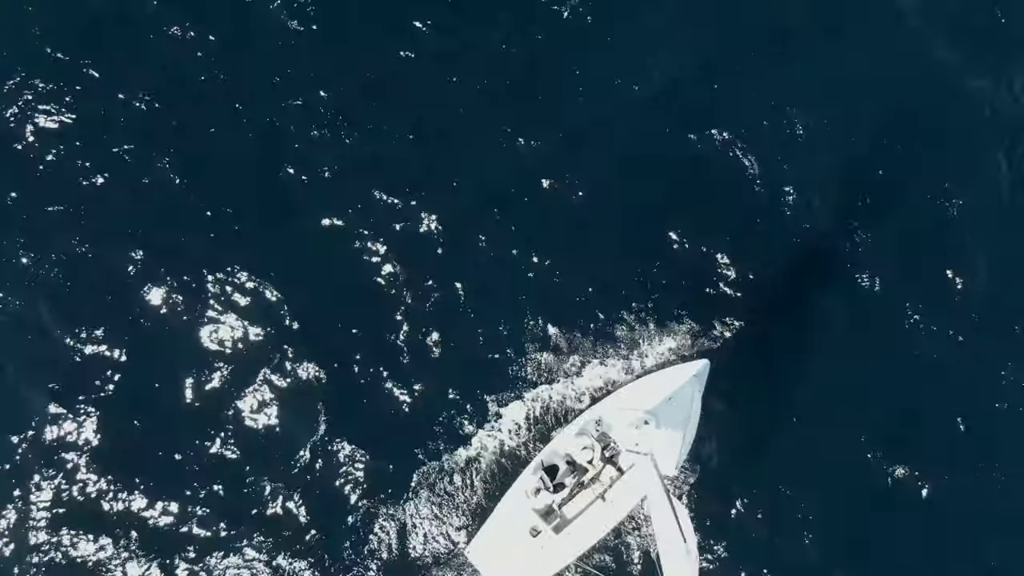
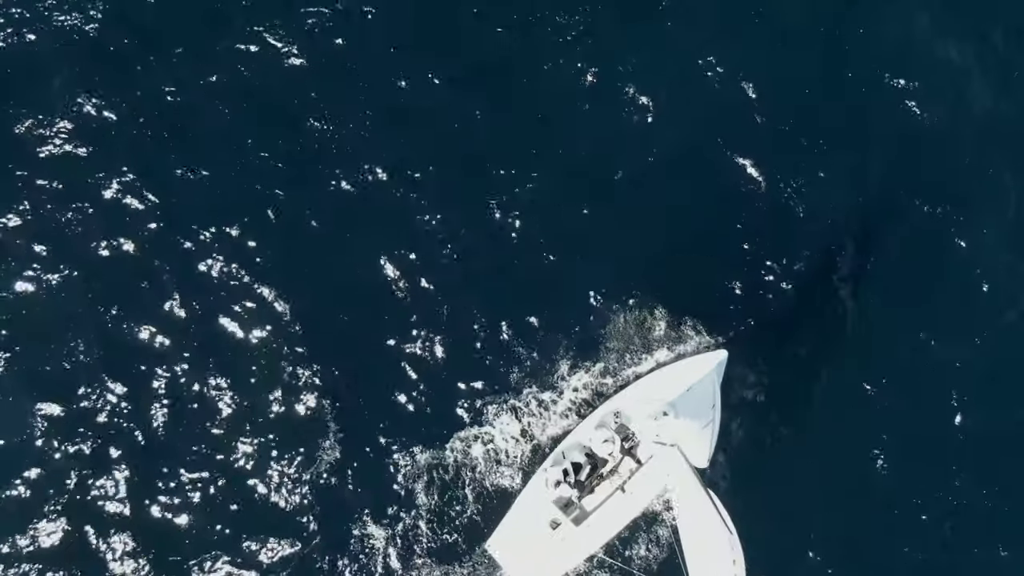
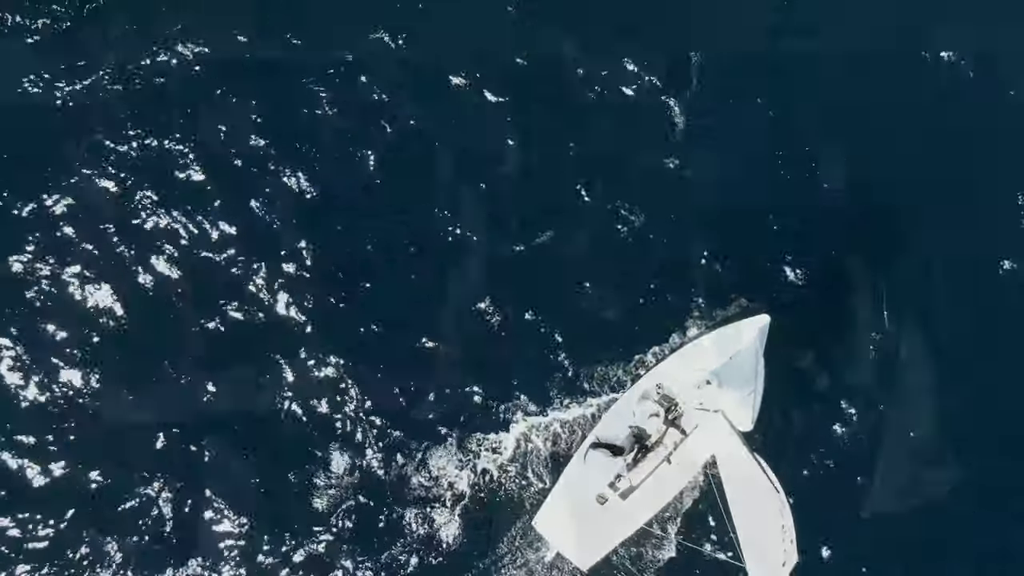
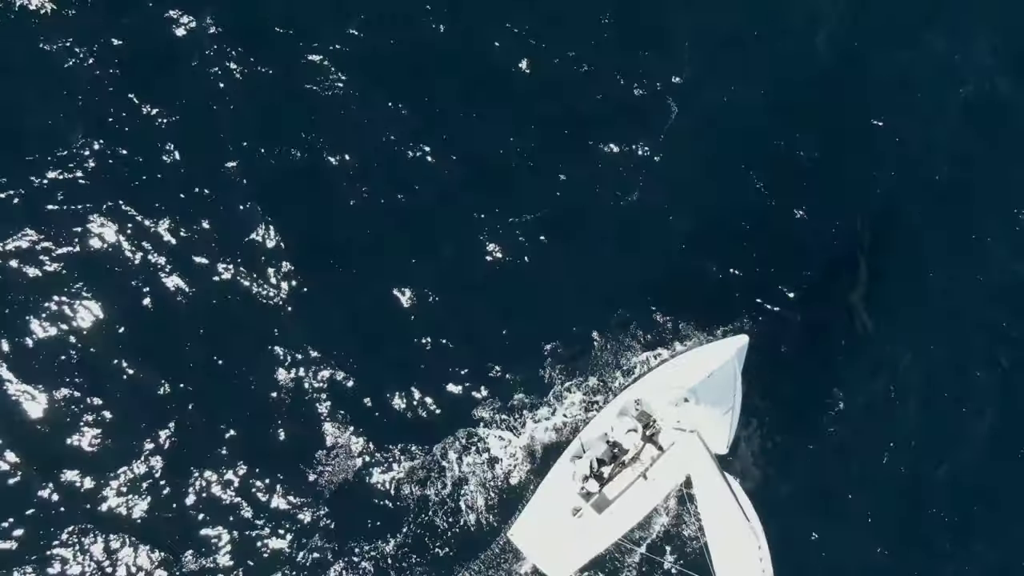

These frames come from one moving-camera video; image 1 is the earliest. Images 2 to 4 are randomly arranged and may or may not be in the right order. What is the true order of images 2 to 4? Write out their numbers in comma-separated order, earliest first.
2, 4, 3
